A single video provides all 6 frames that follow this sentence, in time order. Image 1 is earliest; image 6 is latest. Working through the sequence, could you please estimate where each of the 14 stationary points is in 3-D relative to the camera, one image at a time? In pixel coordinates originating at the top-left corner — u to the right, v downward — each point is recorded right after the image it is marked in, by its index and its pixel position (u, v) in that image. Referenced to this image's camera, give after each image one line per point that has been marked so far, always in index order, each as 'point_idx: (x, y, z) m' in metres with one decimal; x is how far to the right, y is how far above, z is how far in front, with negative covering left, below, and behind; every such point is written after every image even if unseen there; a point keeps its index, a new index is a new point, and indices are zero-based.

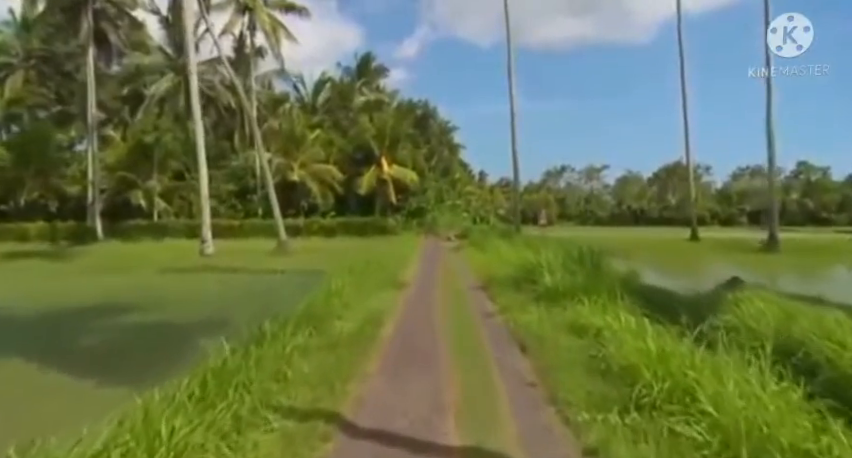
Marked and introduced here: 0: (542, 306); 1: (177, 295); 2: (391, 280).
0: (+1.4, -0.9, +7.2) m
1: (-3.9, -1.0, +9.4) m
2: (-0.6, -0.9, +10.4) m
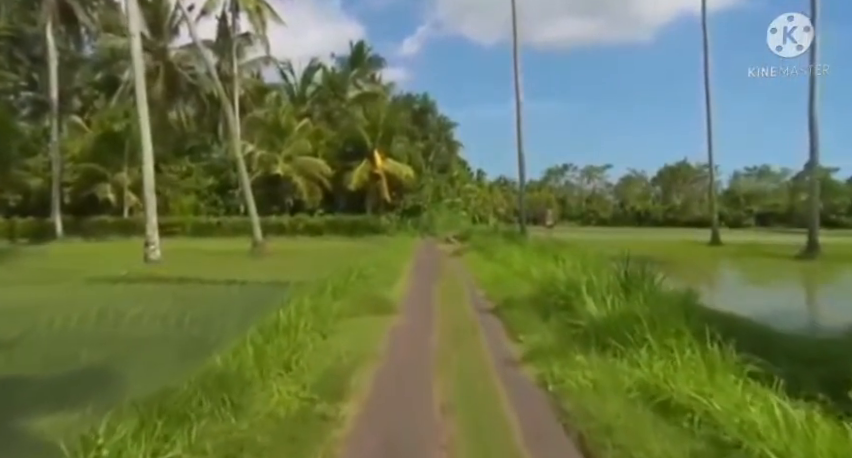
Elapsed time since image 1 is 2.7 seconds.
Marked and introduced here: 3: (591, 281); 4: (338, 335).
0: (+1.3, -1.0, +4.8) m
1: (-4.0, -1.0, +7.0) m
2: (-0.7, -1.0, +8.0) m
3: (+1.9, -0.6, +6.8) m
4: (-0.8, -1.0, +5.8) m
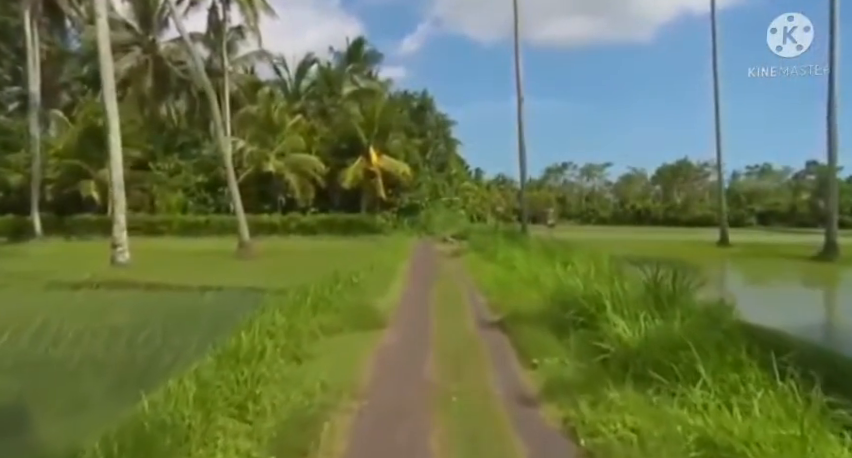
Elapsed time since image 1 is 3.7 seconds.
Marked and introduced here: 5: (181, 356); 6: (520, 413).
0: (+1.3, -1.0, +3.9) m
1: (-4.0, -1.0, +6.0) m
2: (-0.7, -1.0, +7.1) m
3: (+1.8, -0.6, +5.8) m
4: (-0.9, -1.0, +4.8) m
5: (-2.0, -1.0, +5.0) m
6: (+0.6, -1.2, +3.9) m
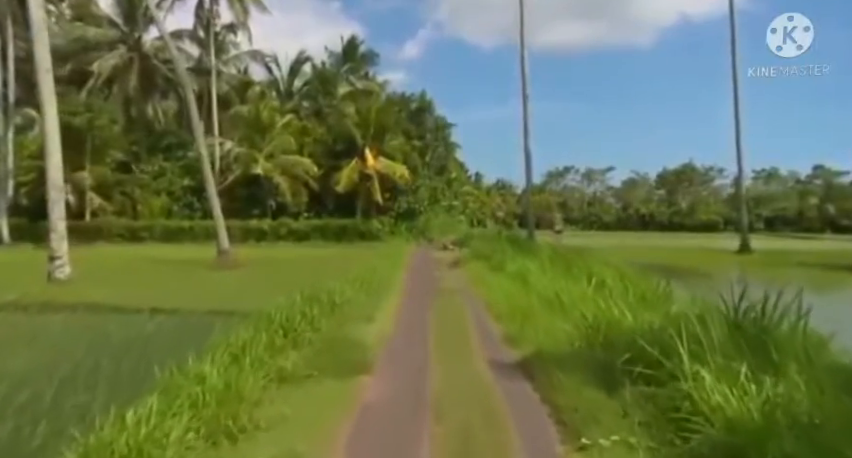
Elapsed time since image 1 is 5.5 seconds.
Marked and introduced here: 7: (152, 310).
0: (+1.3, -1.1, +2.3) m
1: (-4.0, -1.1, +4.4) m
2: (-0.7, -1.1, +5.5) m
3: (+1.8, -0.7, +4.2) m
4: (-0.9, -1.1, +3.2) m
5: (-2.0, -1.1, +3.4) m
6: (+0.6, -1.2, +2.3) m
7: (-3.5, -1.0, +7.6) m
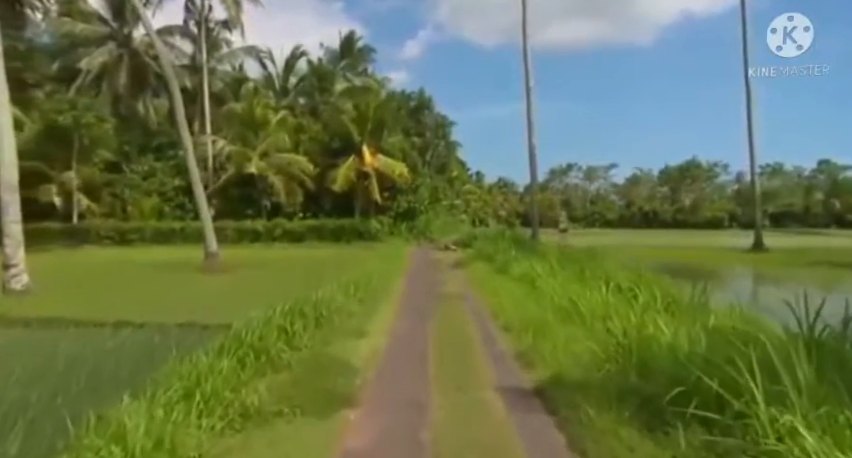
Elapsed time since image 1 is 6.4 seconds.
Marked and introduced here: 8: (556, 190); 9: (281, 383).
0: (+1.3, -1.1, +1.4) m
1: (-4.0, -1.2, +3.5) m
2: (-0.8, -1.1, +4.6) m
3: (+1.8, -0.7, +3.4) m
4: (-0.9, -1.1, +2.3) m
5: (-2.0, -1.1, +2.5) m
6: (+0.6, -1.3, +1.4) m
7: (-3.5, -1.0, +6.8) m
8: (+3.1, +0.9, +14.4) m
9: (-1.0, -1.1, +4.4) m
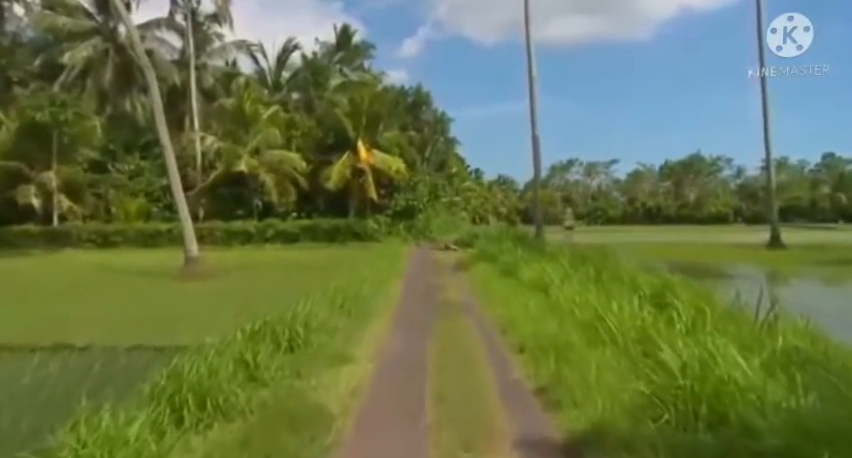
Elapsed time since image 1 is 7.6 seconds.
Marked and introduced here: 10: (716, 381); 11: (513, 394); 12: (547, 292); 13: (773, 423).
0: (+1.3, -1.1, +0.3) m
1: (-4.1, -1.2, +2.4) m
2: (-0.8, -1.1, +3.5) m
3: (+1.8, -0.7, +2.3) m
4: (-0.9, -1.2, +1.2) m
5: (-2.1, -1.2, +1.4) m
6: (+0.6, -1.3, +0.3) m
7: (-3.5, -1.1, +5.7) m
8: (+3.0, +1.0, +13.3) m
9: (-1.1, -1.1, +3.3) m
10: (+1.5, -0.8, +3.3) m
11: (+0.6, -1.2, +4.5) m
12: (+1.8, -0.7, +8.6) m
13: (+1.5, -0.8, +2.7) m
